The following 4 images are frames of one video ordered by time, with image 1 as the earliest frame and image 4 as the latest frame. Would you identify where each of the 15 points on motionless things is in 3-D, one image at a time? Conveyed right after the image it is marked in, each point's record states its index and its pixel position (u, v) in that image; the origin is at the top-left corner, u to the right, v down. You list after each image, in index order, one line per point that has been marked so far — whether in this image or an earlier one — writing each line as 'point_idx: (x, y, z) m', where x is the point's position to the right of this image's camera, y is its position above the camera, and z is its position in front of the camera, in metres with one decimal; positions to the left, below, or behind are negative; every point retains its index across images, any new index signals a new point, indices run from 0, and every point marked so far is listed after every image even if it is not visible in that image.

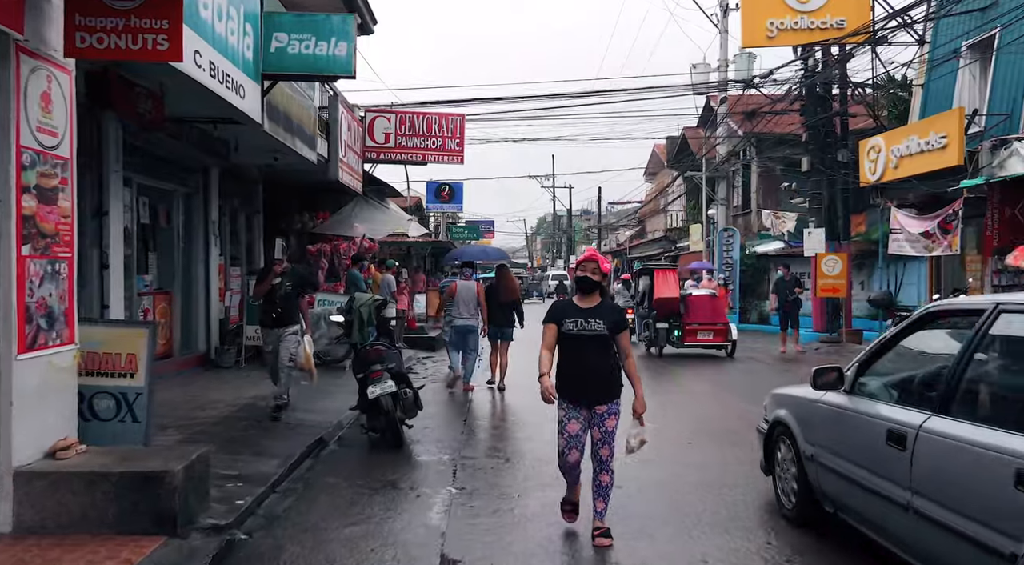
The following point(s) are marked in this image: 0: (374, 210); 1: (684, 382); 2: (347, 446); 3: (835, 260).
0: (-2.8, +1.5, +15.5) m
1: (+2.5, -1.5, +11.9) m
2: (-1.5, -1.5, +7.1) m
3: (+7.5, +0.5, +18.0) m
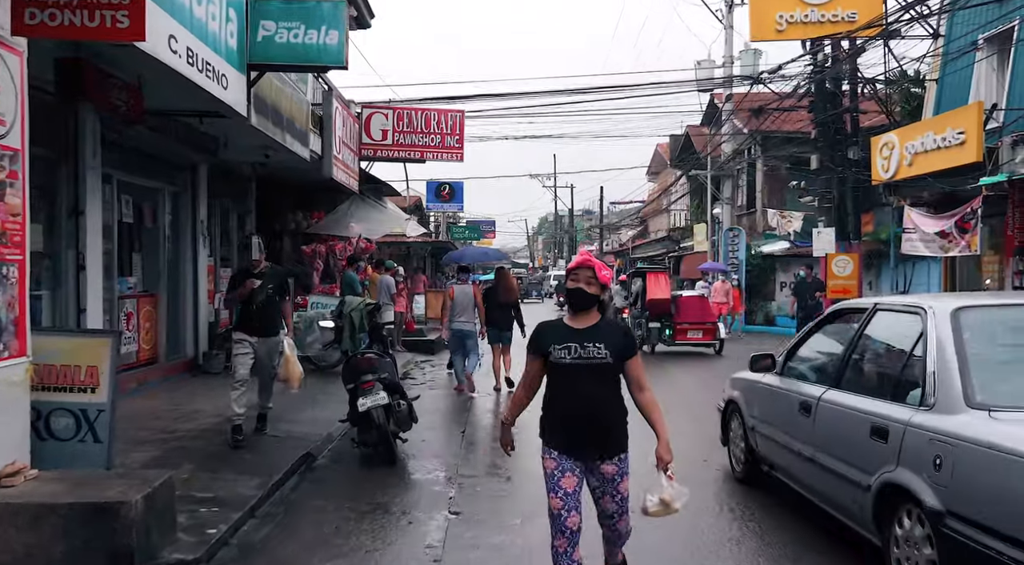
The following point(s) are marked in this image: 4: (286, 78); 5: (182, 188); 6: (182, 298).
0: (-2.7, +1.4, +15.1) m
1: (+2.5, -1.5, +11.4) m
2: (-1.5, -1.5, +6.6) m
3: (+7.5, +0.5, +17.5) m
4: (-2.8, +2.6, +9.7) m
5: (-4.7, +1.3, +10.9) m
6: (-4.7, -0.2, +11.0) m
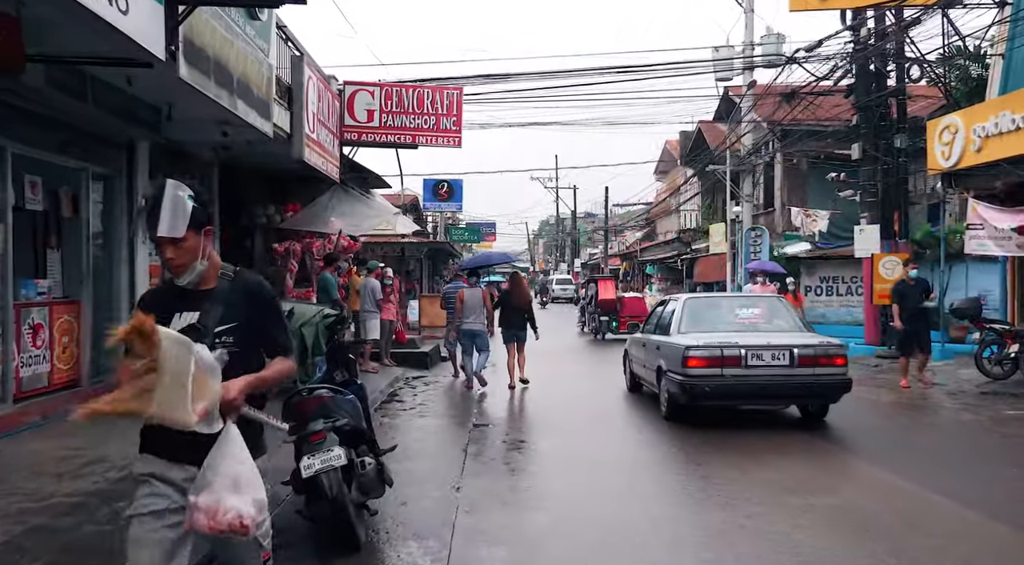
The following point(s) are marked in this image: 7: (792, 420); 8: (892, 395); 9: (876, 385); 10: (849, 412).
0: (-2.7, +1.4, +13.0) m
1: (+2.6, -1.6, +9.3) m
2: (-1.4, -1.5, +4.5) m
3: (+7.6, +0.4, +15.5) m
4: (-2.7, +2.5, +7.7) m
5: (-4.6, +1.3, +8.9) m
6: (-4.6, -0.3, +8.9) m
7: (+3.3, -1.6, +9.2) m
8: (+5.4, -1.6, +11.0) m
9: (+5.6, -1.6, +11.9) m
10: (+4.2, -1.6, +9.8) m
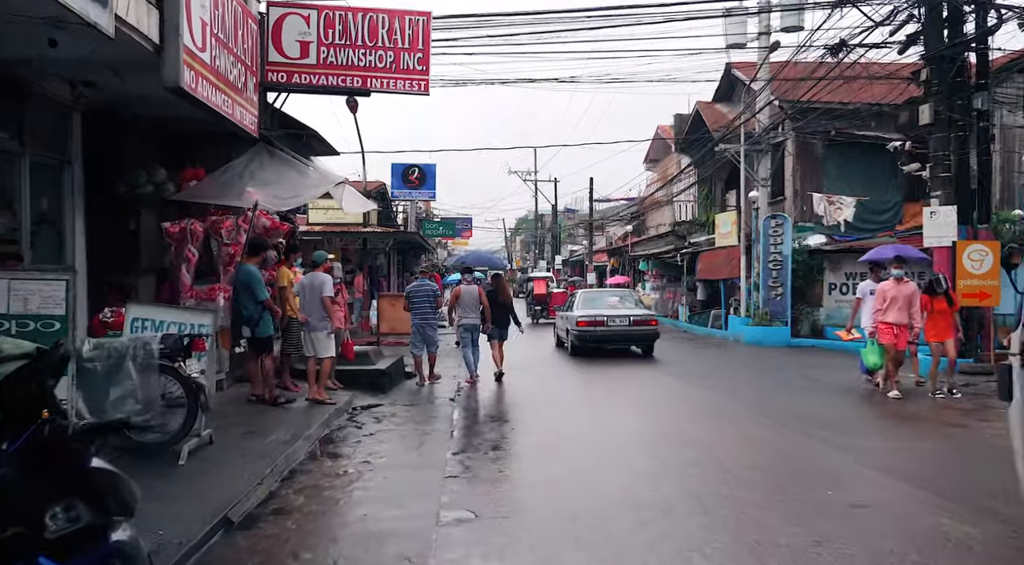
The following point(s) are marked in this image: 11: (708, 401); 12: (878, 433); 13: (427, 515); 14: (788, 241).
0: (-2.8, +1.4, +9.5) m
1: (+2.5, -1.5, +6.0) m
2: (-1.3, -1.5, +1.0) m
3: (+7.4, +0.5, +12.2) m
4: (-2.7, +2.6, +4.1) m
5: (-4.6, +1.3, +5.3) m
6: (-4.6, -0.2, +5.3) m
7: (+3.3, -1.5, +5.9) m
8: (+5.3, -1.5, +7.8) m
9: (+5.5, -1.5, +8.6) m
10: (+4.2, -1.6, +6.5) m
11: (+2.6, -1.6, +10.2) m
12: (+3.7, -1.5, +7.9) m
13: (-0.5, -1.5, +5.0) m
14: (+7.0, +1.1, +19.6) m
